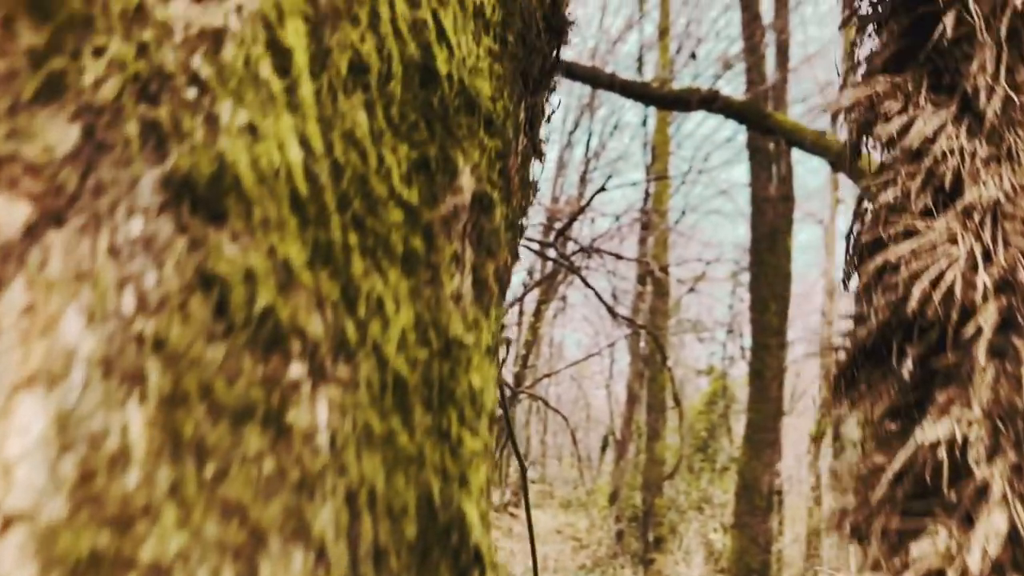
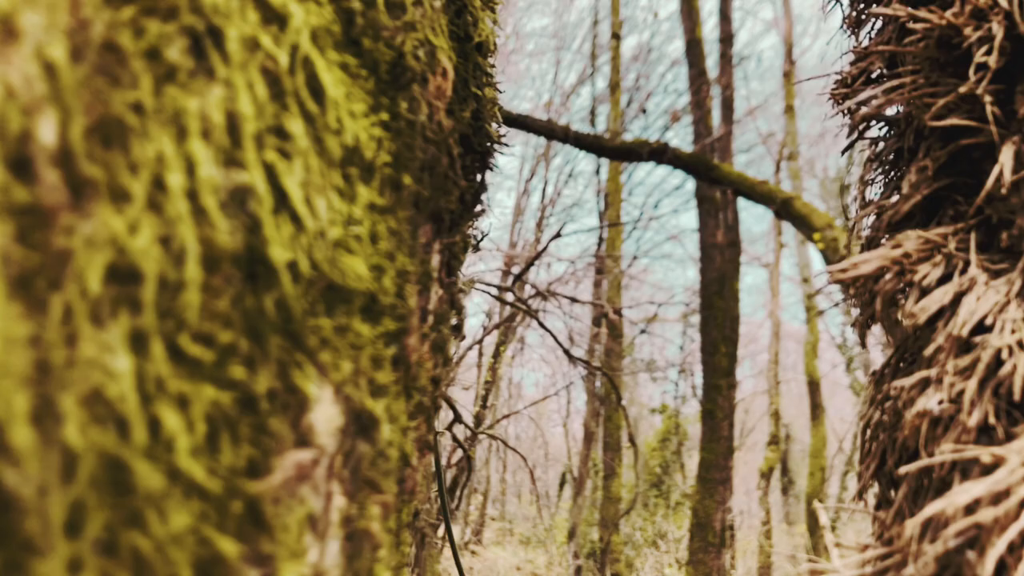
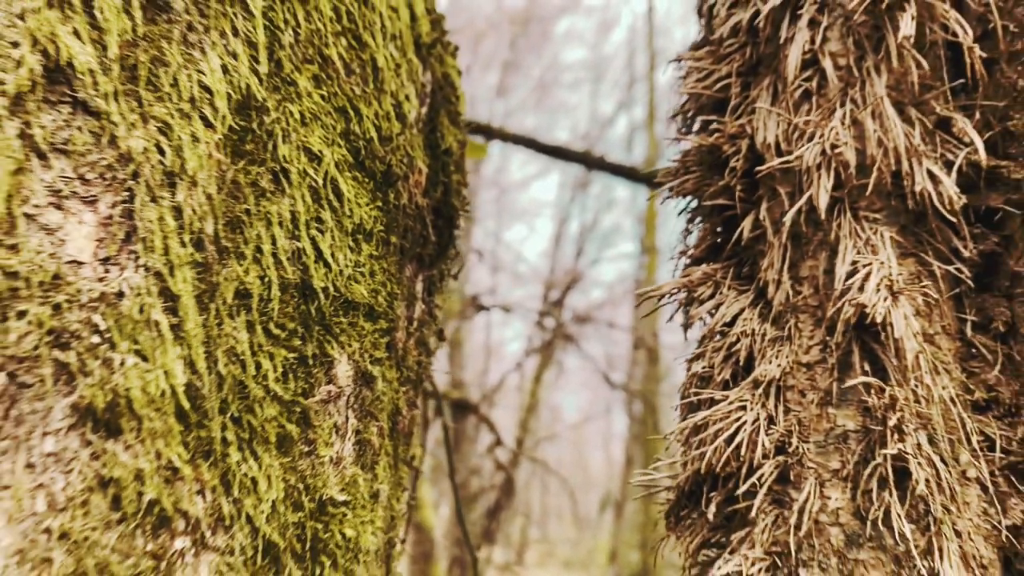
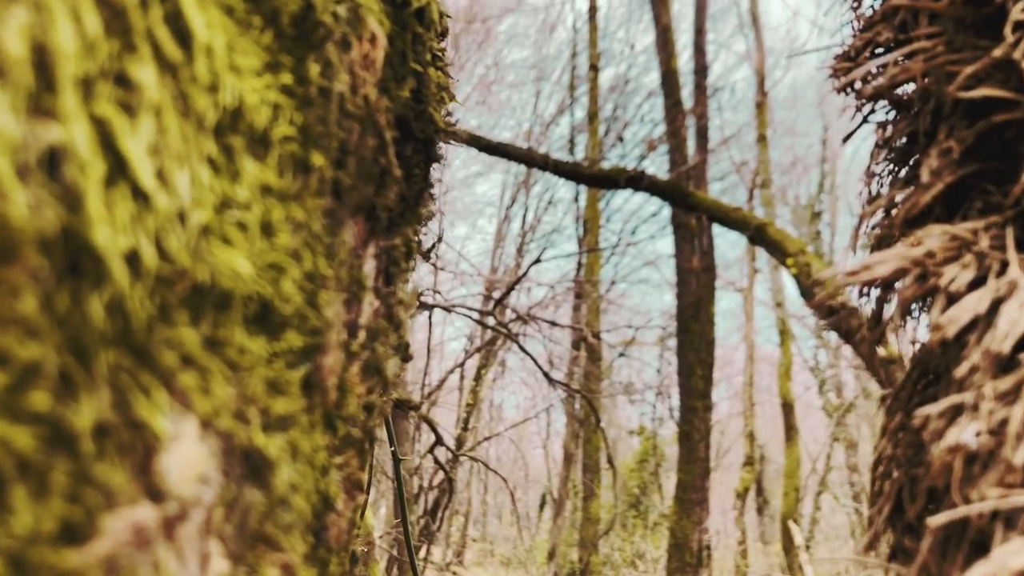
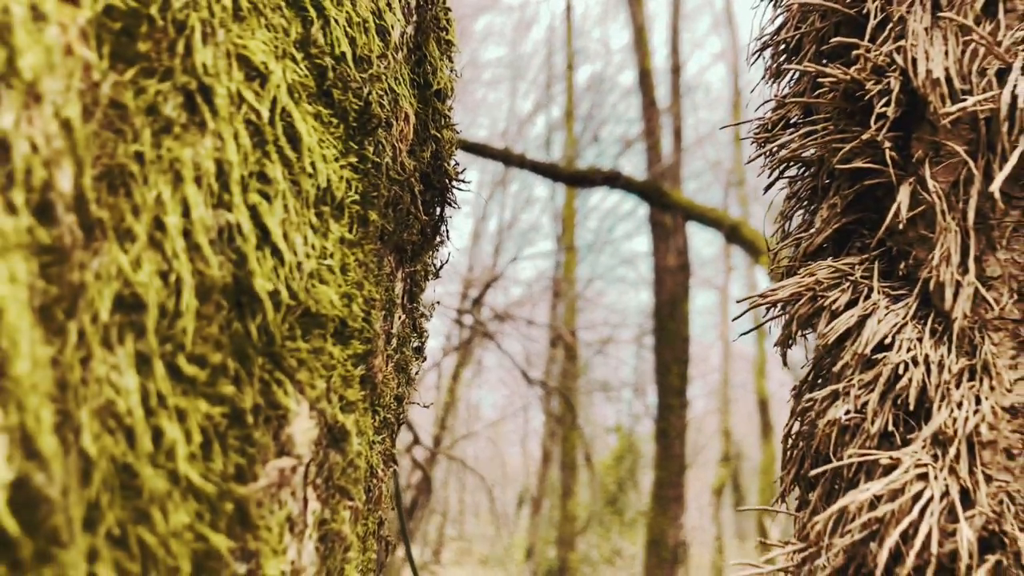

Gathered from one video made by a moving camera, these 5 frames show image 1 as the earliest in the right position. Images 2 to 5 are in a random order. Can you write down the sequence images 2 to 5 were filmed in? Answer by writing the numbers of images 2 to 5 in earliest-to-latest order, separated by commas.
2, 4, 5, 3
